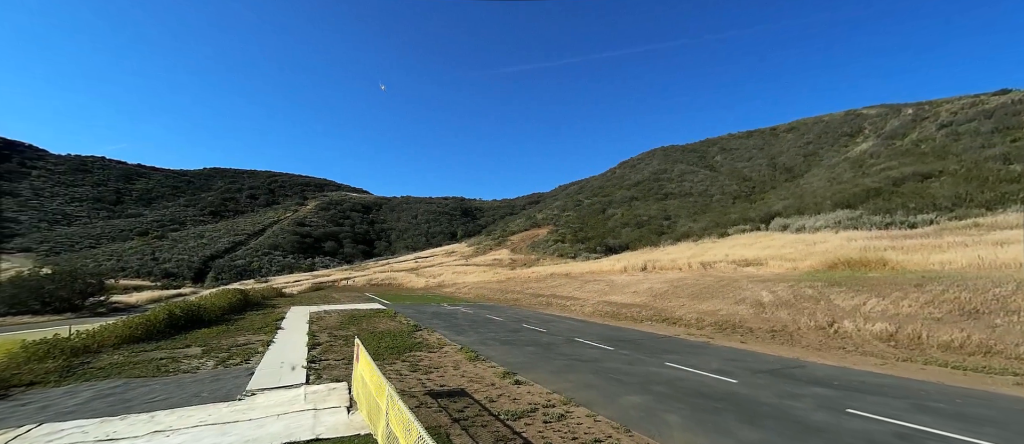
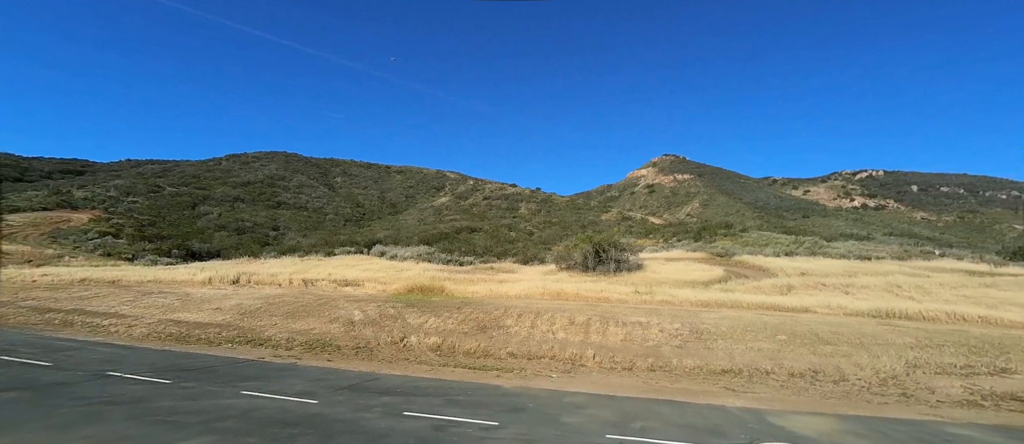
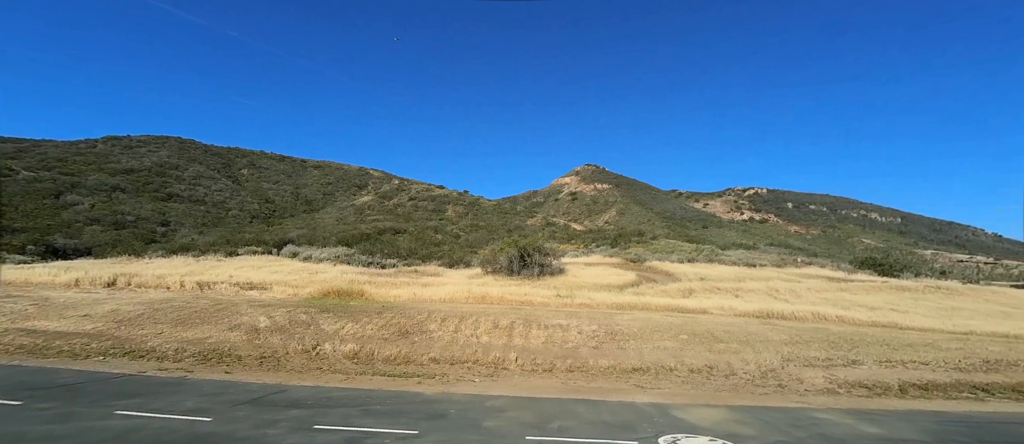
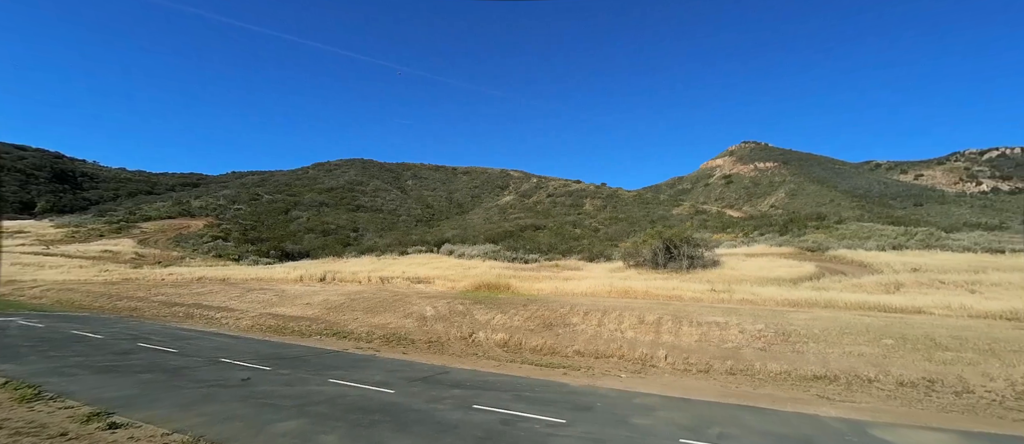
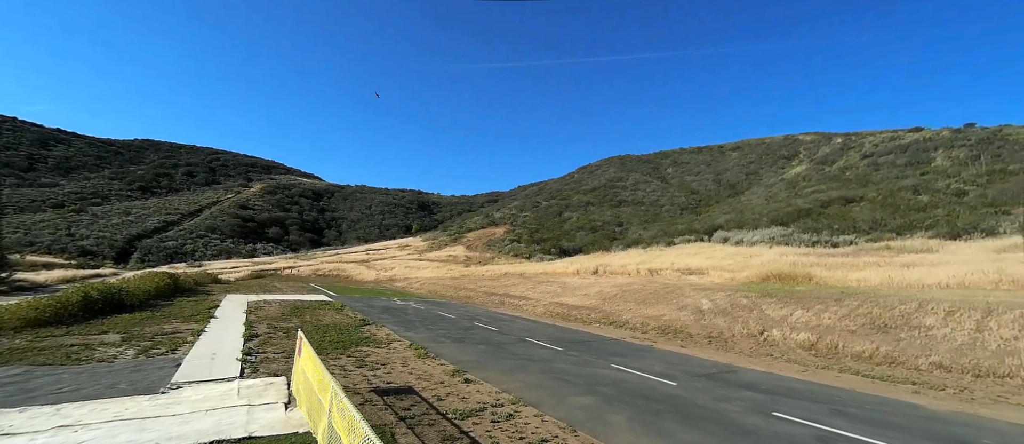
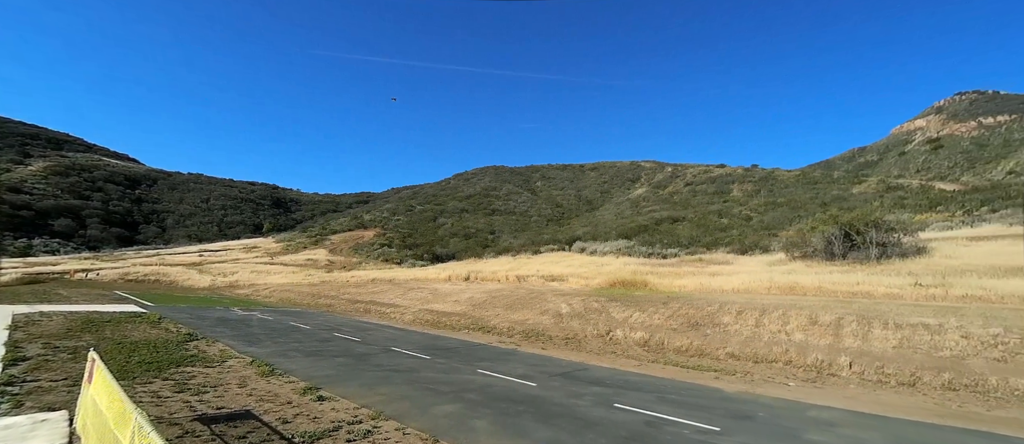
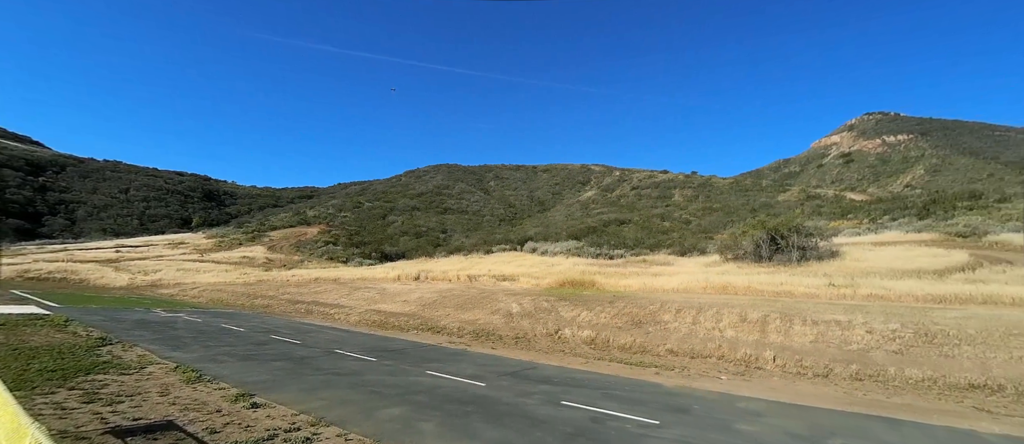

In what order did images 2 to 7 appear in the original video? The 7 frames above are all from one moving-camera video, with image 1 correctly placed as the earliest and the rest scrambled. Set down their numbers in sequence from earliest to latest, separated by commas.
5, 6, 7, 4, 2, 3
